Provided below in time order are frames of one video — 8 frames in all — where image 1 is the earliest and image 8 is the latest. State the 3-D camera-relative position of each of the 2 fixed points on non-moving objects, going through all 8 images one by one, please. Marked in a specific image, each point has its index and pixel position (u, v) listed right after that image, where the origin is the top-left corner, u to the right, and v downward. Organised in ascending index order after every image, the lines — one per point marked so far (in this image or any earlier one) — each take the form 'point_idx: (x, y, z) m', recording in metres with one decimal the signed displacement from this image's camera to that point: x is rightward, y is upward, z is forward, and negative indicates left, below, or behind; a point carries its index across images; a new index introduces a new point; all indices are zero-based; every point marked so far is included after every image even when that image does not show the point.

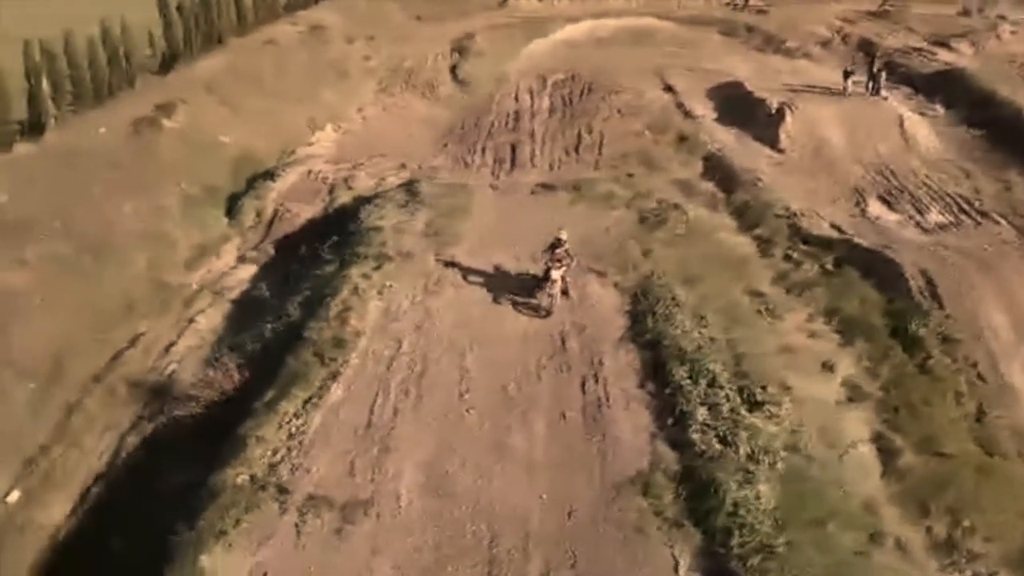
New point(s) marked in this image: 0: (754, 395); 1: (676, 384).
0: (+4.8, -2.2, +16.1) m
1: (+3.3, -1.9, +16.1) m
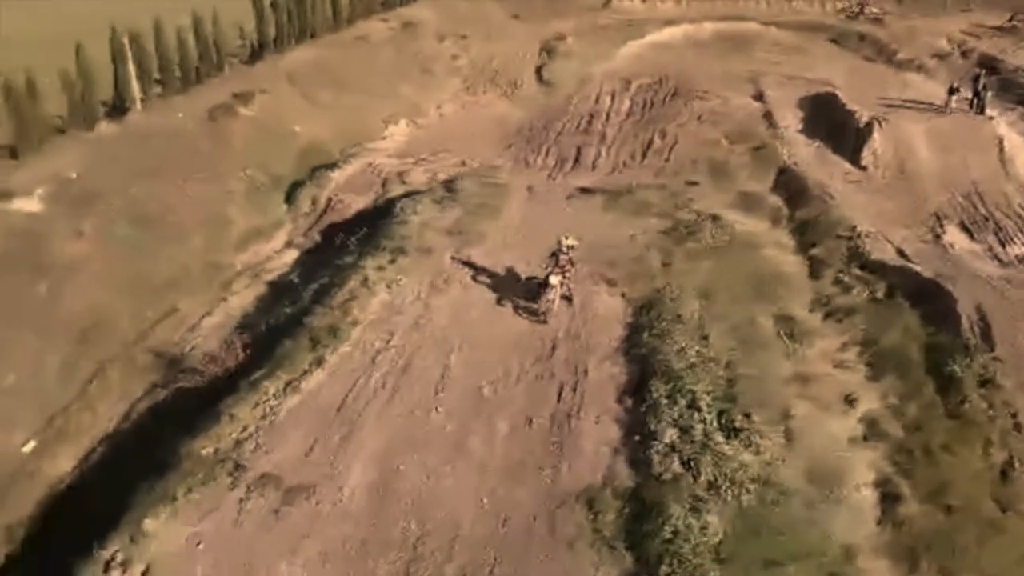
0: (+4.3, -2.6, +15.4) m
1: (+2.8, -2.2, +15.7) m
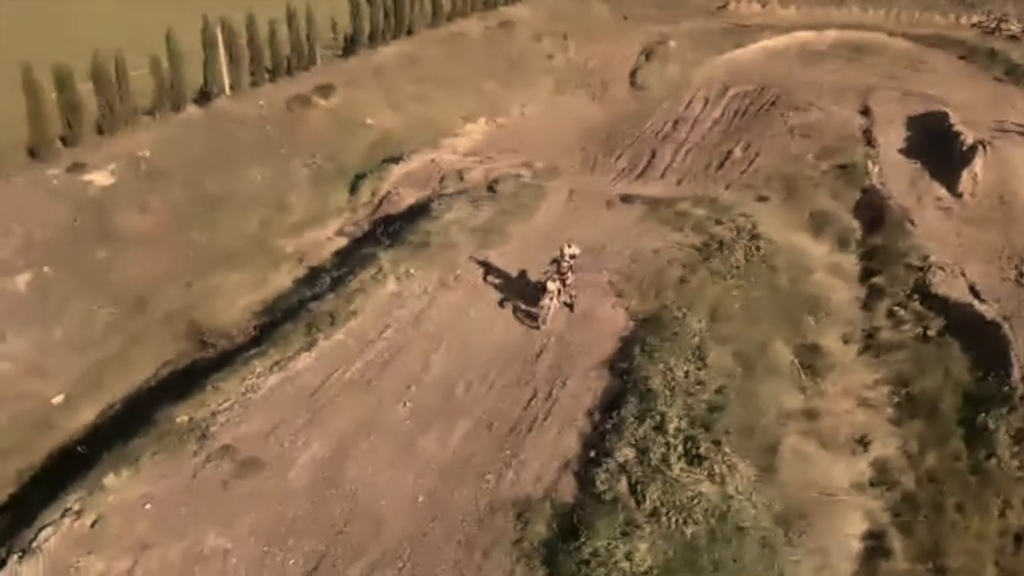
0: (+3.5, -3.0, +14.8) m
1: (+2.1, -2.5, +15.2) m
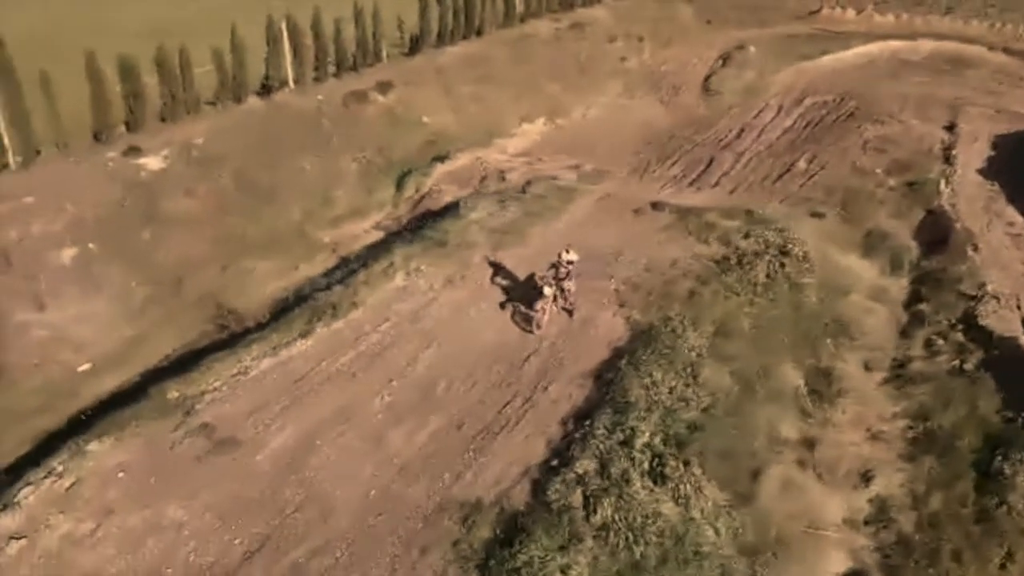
0: (+2.8, -3.3, +14.4) m
1: (+1.5, -2.7, +15.0) m
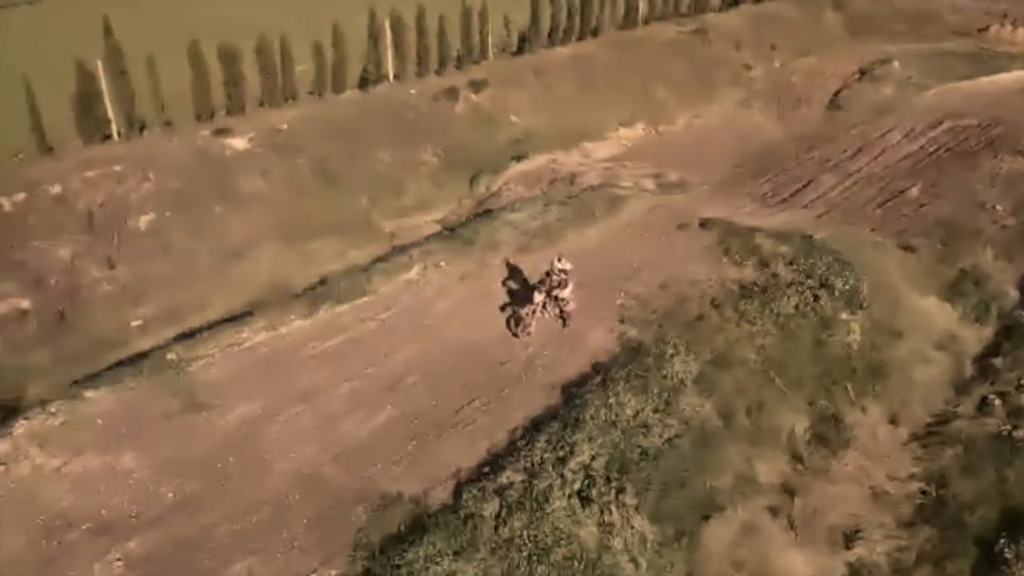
0: (+1.5, -3.6, +13.9) m
1: (+0.4, -2.9, +14.7) m
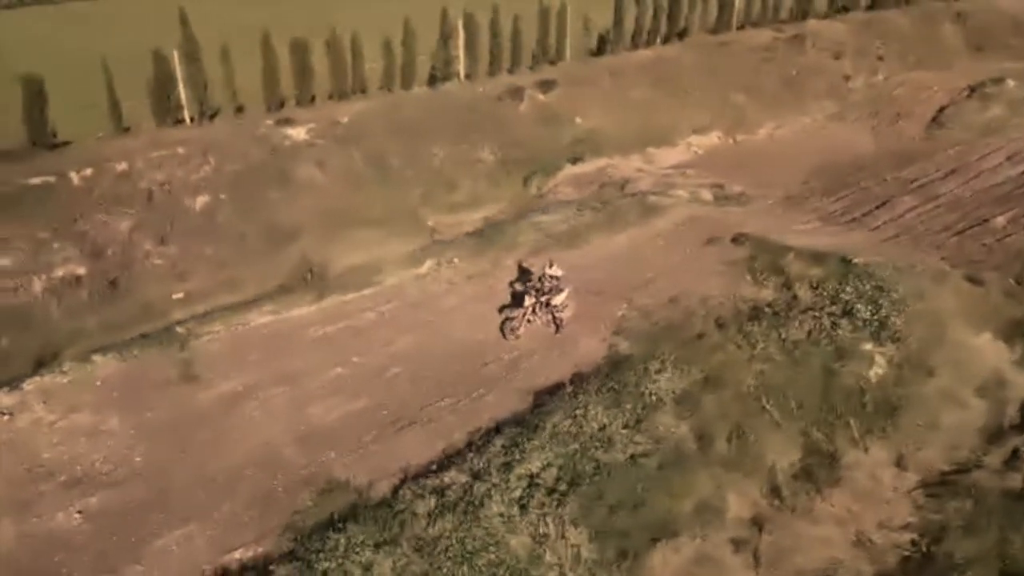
0: (+0.5, -3.7, +13.7) m
1: (-0.4, -2.9, +14.7) m
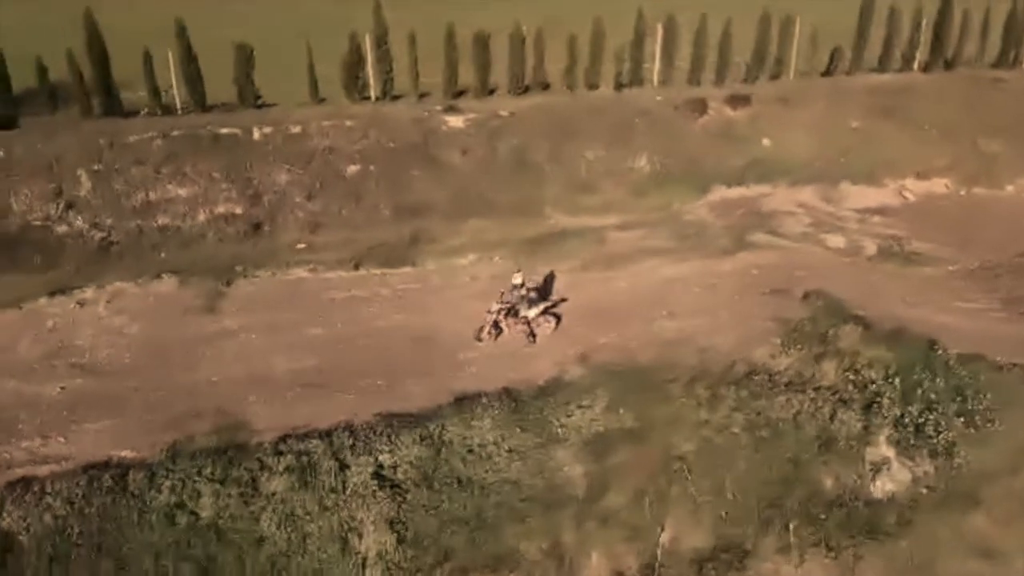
0: (-2.3, -3.6, +13.9) m
1: (-2.5, -2.7, +15.2) m
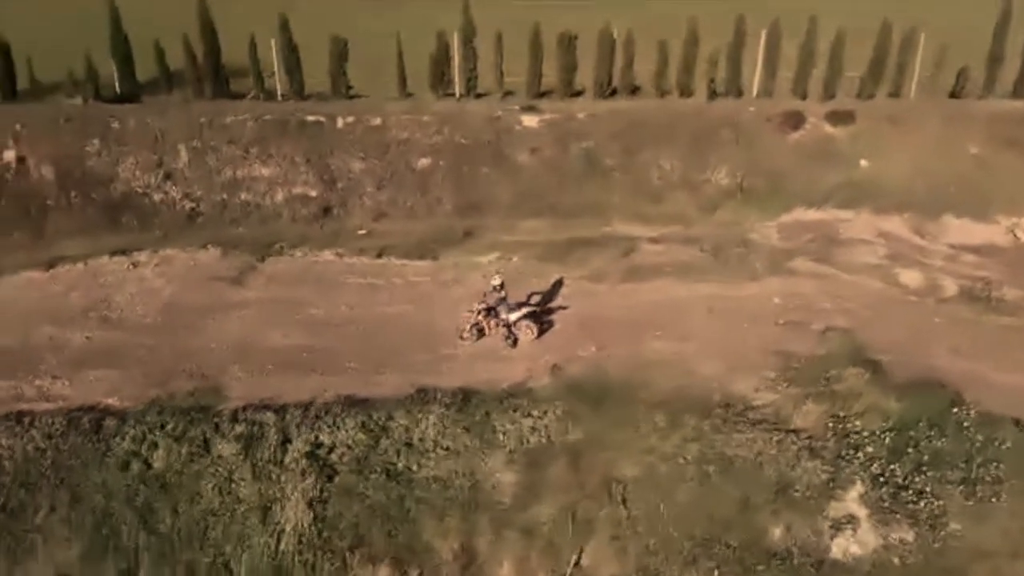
0: (-3.5, -3.4, +14.5) m
1: (-3.4, -2.5, +15.7) m
